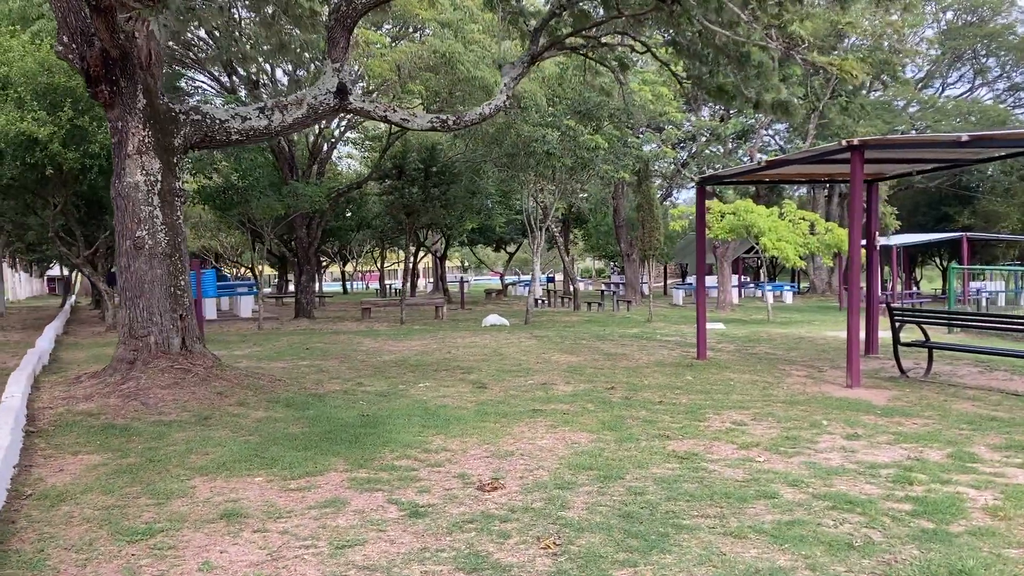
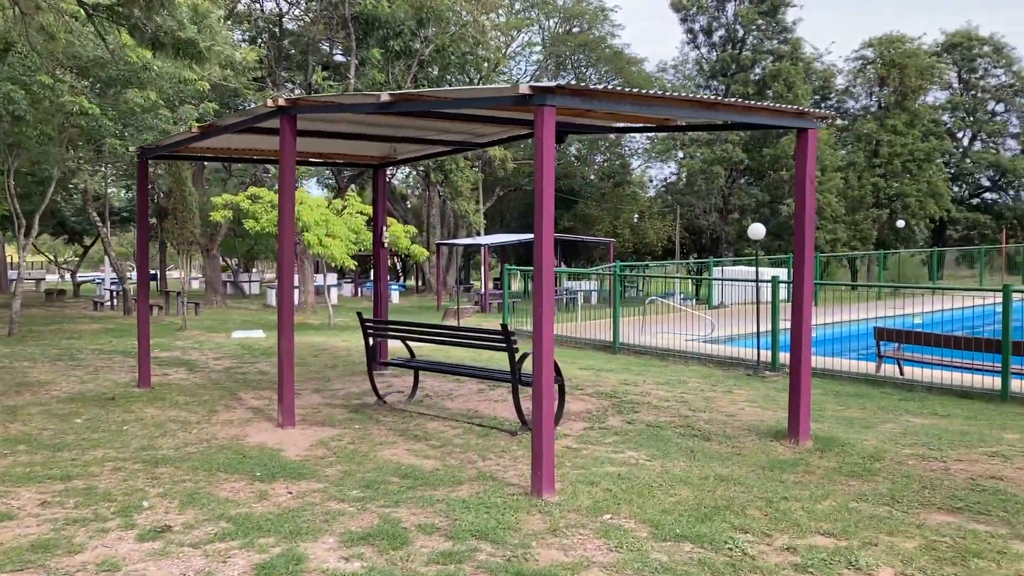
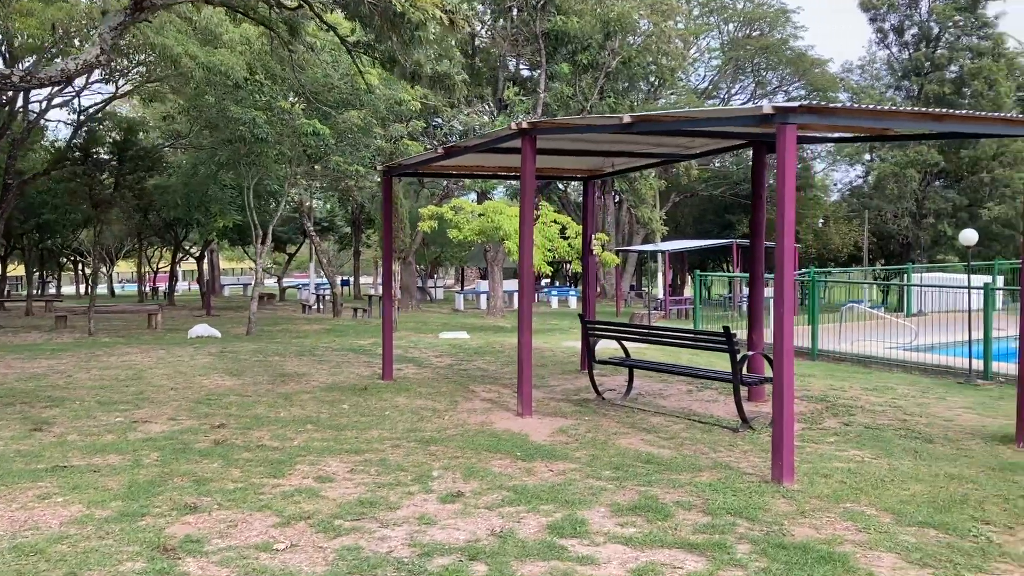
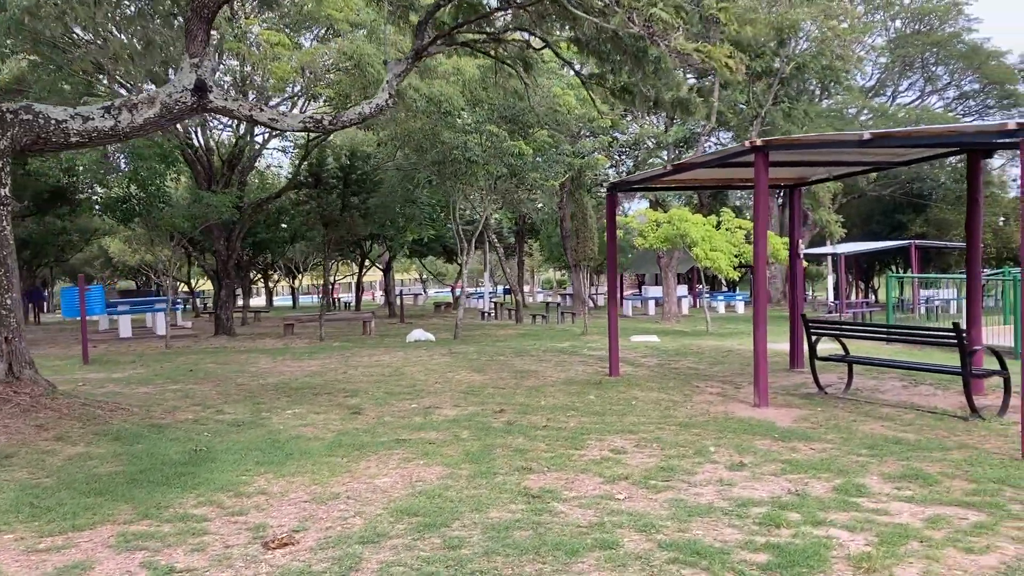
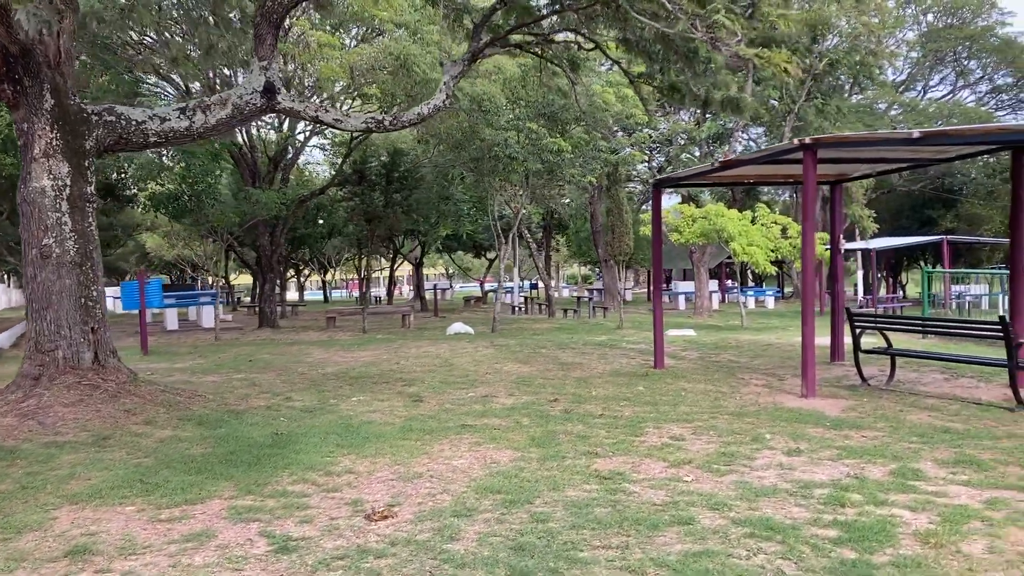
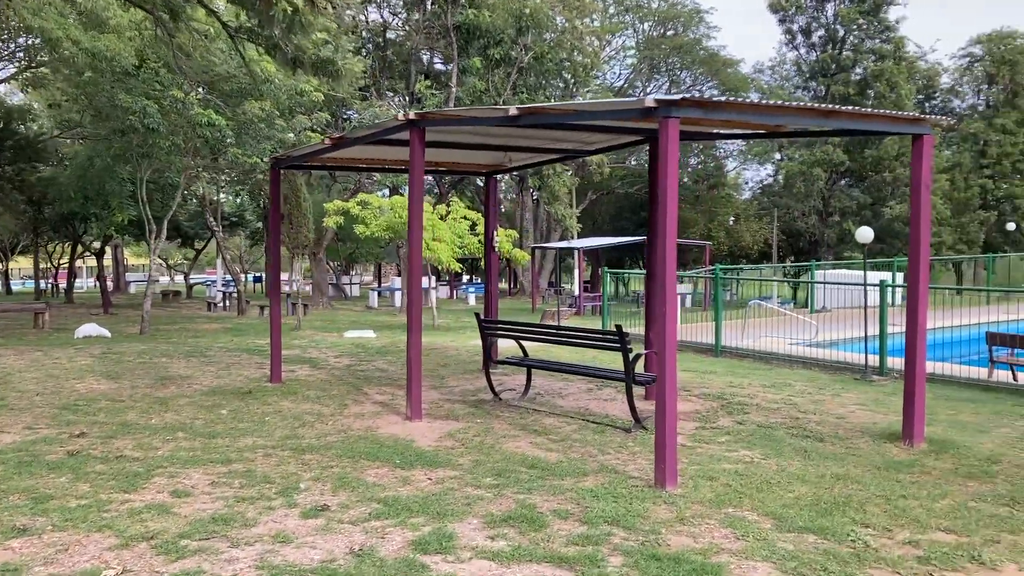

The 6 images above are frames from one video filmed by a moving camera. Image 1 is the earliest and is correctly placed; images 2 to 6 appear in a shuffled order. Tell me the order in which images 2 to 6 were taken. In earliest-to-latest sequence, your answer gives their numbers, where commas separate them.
5, 4, 3, 6, 2
